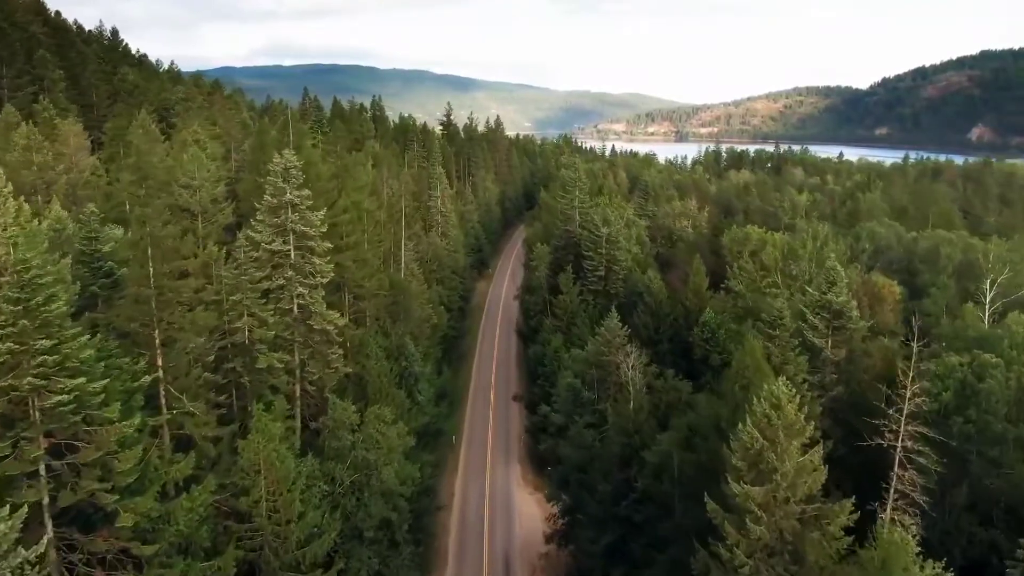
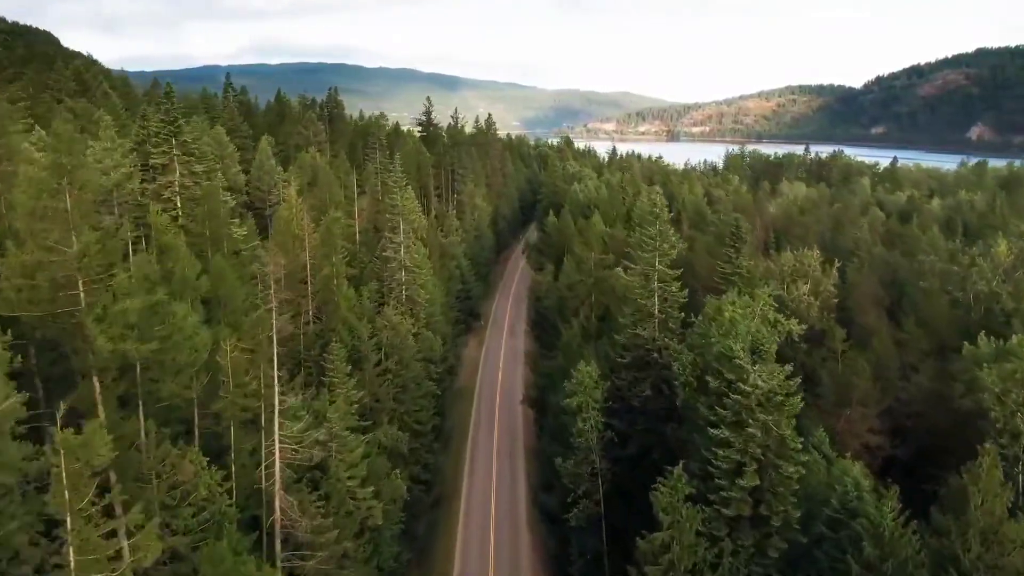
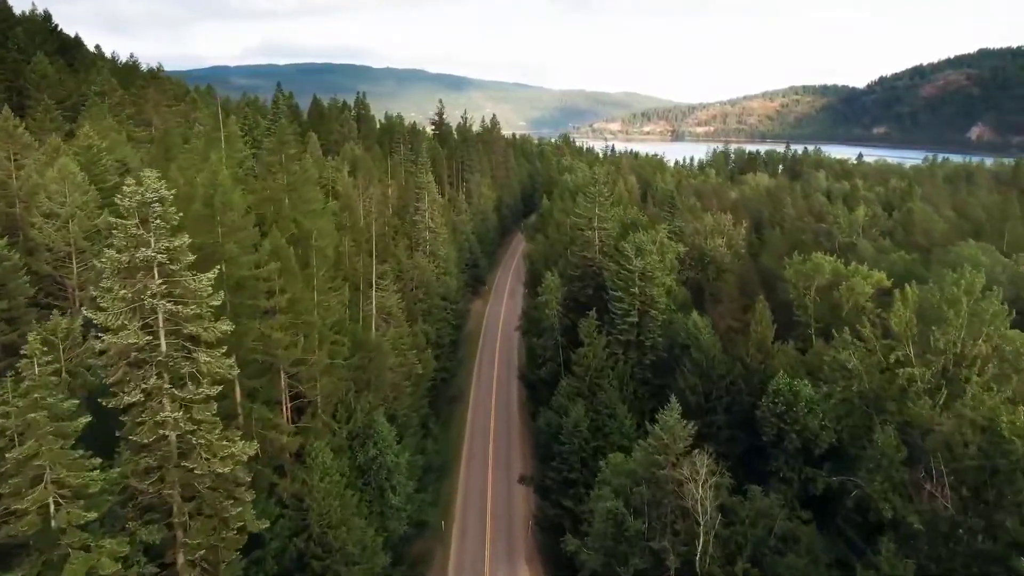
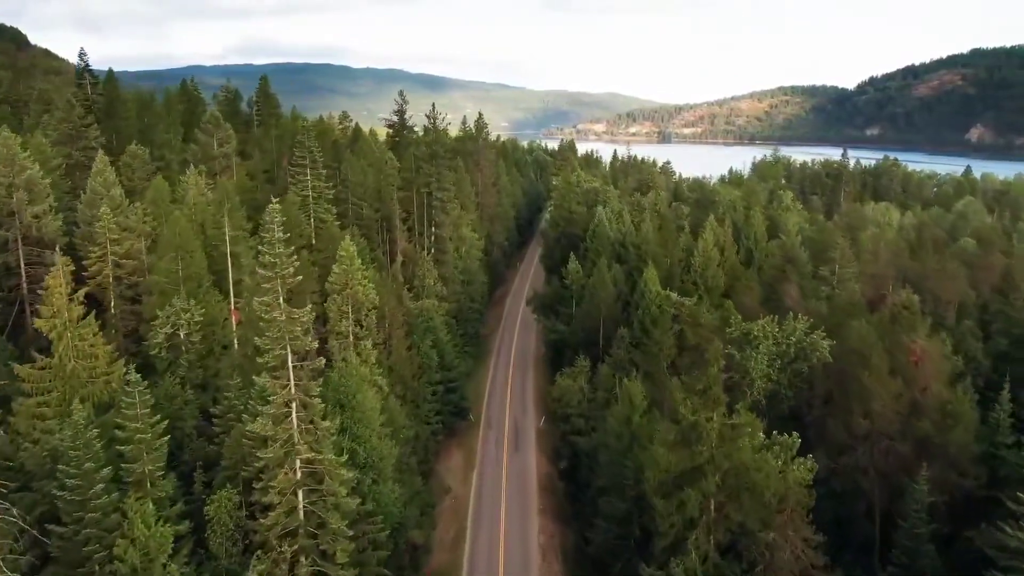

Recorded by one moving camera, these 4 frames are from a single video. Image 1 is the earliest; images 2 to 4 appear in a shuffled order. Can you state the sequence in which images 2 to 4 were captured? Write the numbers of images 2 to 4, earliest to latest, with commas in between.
3, 2, 4
